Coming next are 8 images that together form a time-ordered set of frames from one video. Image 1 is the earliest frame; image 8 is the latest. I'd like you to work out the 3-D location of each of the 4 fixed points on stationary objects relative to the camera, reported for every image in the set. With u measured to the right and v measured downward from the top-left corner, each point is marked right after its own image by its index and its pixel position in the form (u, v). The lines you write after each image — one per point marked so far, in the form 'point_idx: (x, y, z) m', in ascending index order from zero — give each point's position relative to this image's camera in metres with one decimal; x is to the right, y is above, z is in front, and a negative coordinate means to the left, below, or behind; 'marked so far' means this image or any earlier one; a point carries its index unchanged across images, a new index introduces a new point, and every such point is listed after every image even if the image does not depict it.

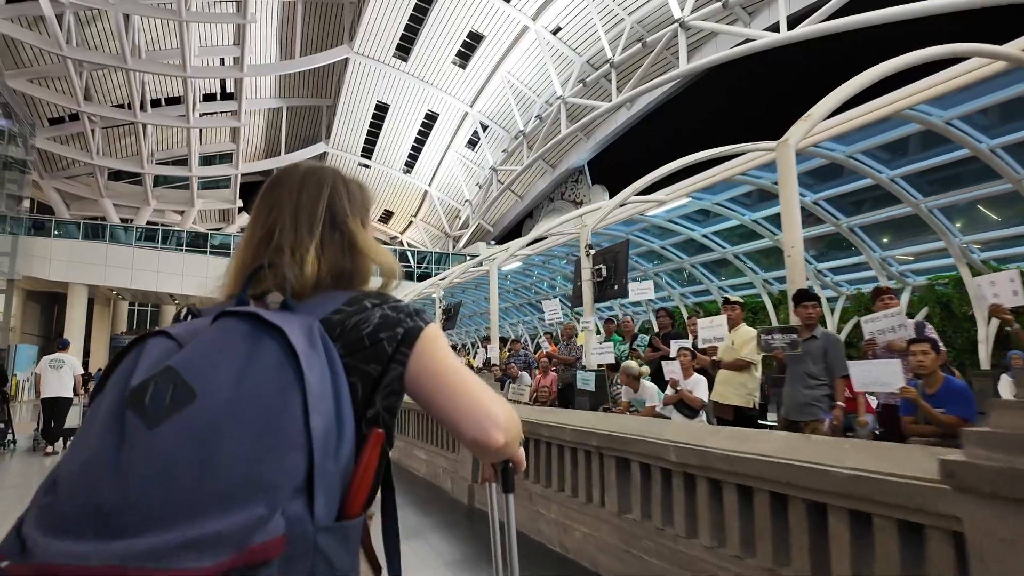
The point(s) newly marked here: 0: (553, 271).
0: (+1.2, +0.5, +16.1) m
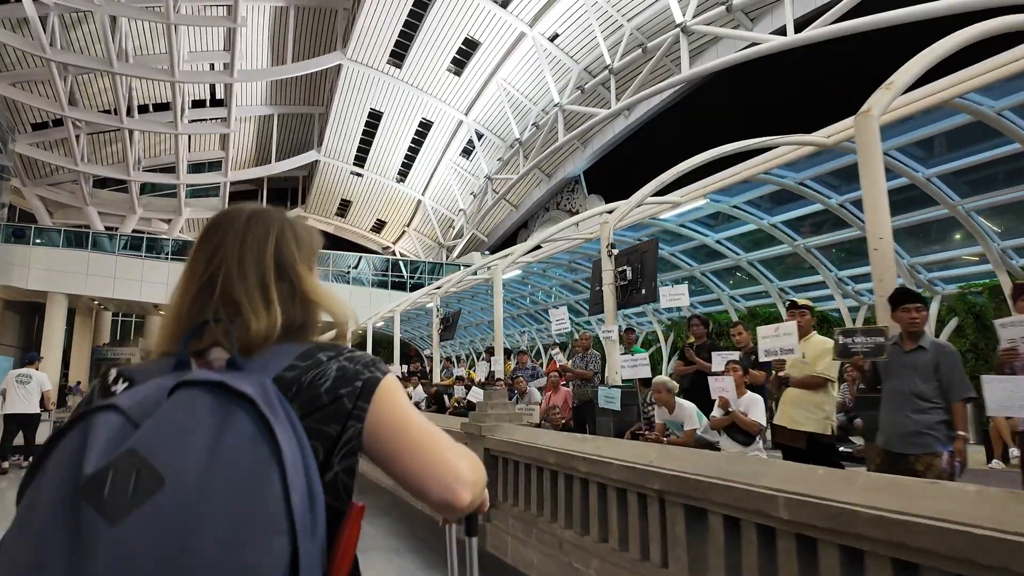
0: (+1.1, +0.2, +15.4) m
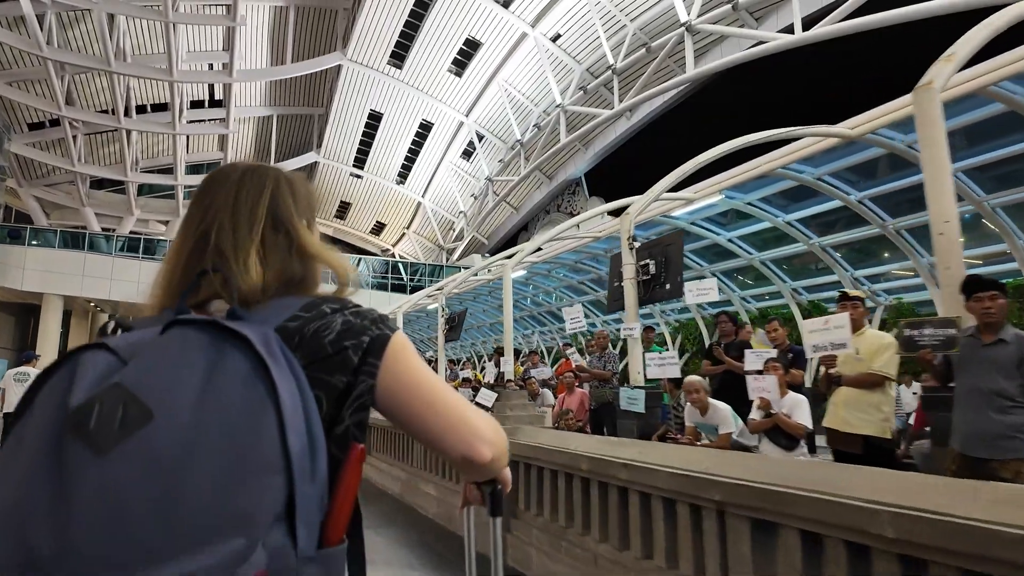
0: (+1.2, +0.2, +15.2) m
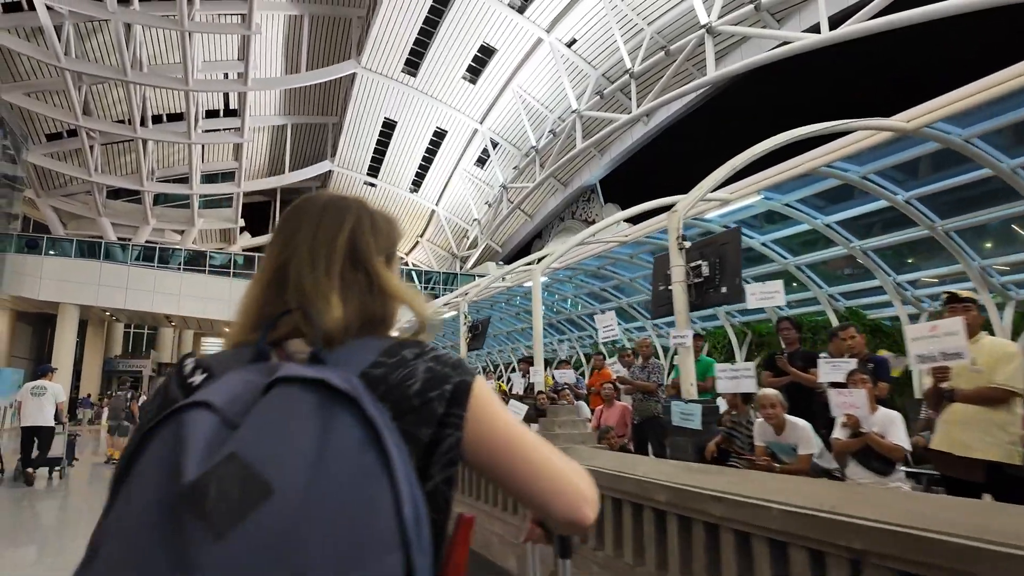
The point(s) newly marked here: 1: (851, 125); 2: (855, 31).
0: (+1.7, 0.0, +14.8) m
1: (+3.2, +1.5, +5.5) m
2: (+8.1, +6.1, +13.9) m
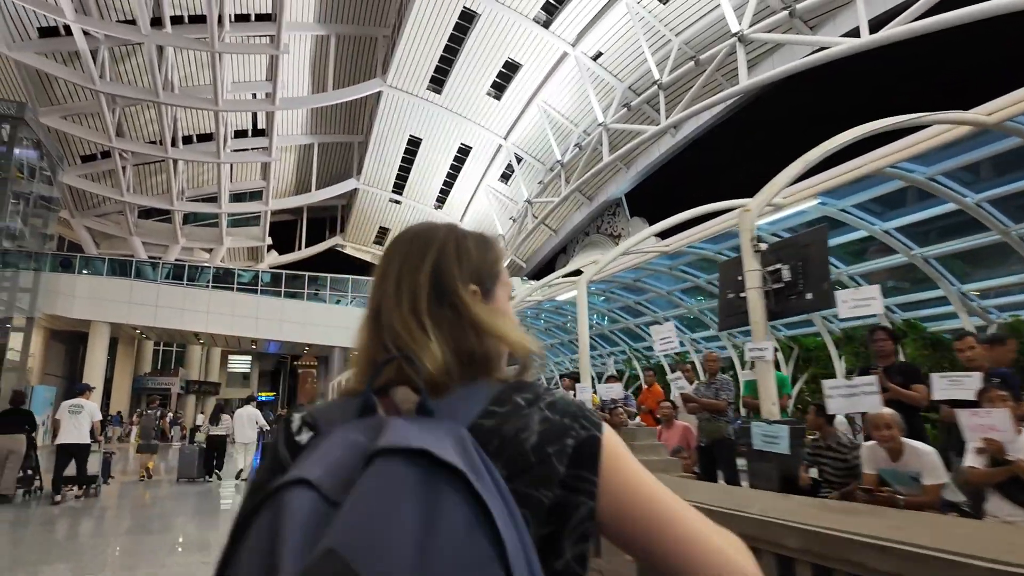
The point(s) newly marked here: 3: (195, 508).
0: (+2.5, -0.3, +14.3) m
1: (+3.6, +1.5, +5.0) m
2: (+8.8, +5.8, +13.4) m
3: (-5.4, -3.7, +10.2) m
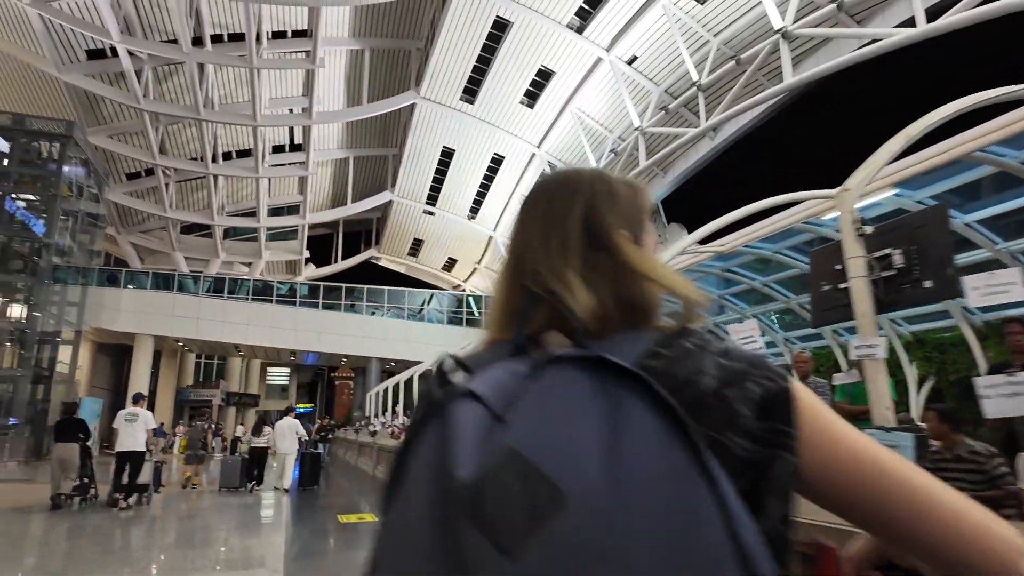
0: (+3.4, -0.5, +13.8) m
1: (+4.0, +1.5, +4.5) m
2: (+9.6, +5.7, +12.6) m
3: (-4.6, -3.9, +10.1) m
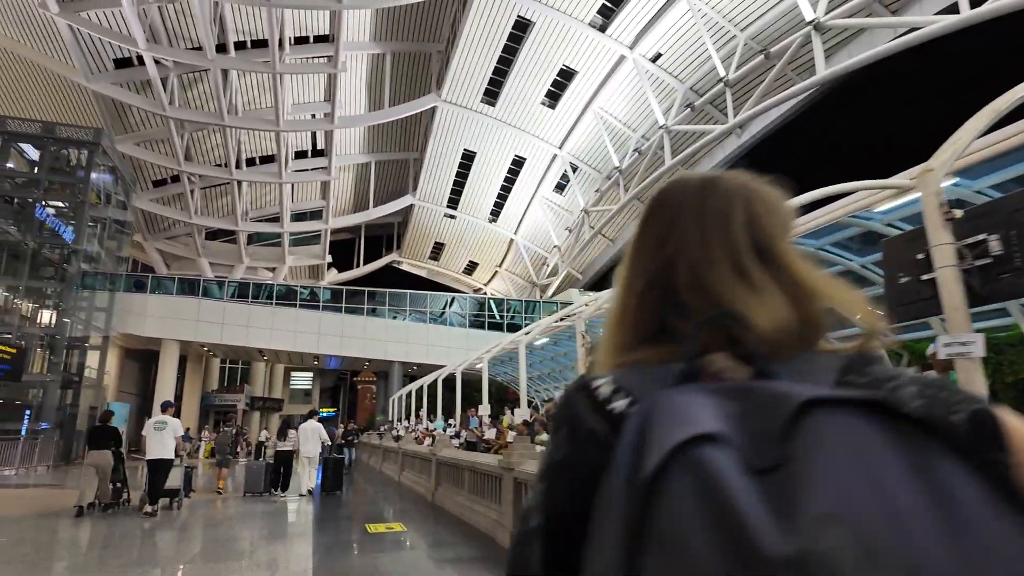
0: (+4.0, -0.5, +13.4) m
1: (+4.3, +1.6, +4.1) m
2: (+10.1, +5.8, +12.0) m
3: (-4.1, -3.9, +9.9) m
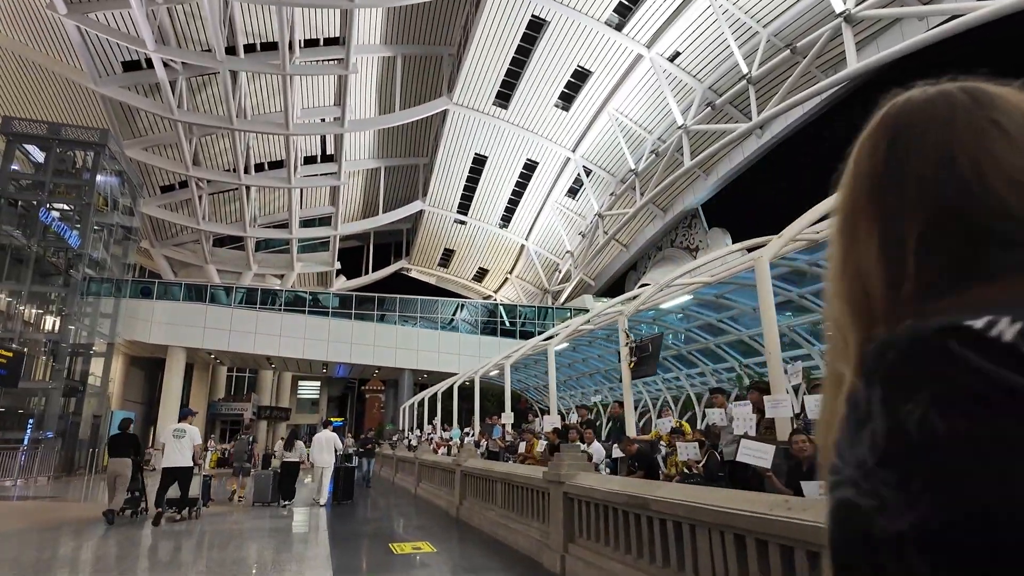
0: (+4.5, -0.5, +12.7) m
1: (+4.6, +1.7, +3.4) m
2: (+10.6, +5.8, +11.4) m
3: (-3.7, -3.9, +9.2) m
